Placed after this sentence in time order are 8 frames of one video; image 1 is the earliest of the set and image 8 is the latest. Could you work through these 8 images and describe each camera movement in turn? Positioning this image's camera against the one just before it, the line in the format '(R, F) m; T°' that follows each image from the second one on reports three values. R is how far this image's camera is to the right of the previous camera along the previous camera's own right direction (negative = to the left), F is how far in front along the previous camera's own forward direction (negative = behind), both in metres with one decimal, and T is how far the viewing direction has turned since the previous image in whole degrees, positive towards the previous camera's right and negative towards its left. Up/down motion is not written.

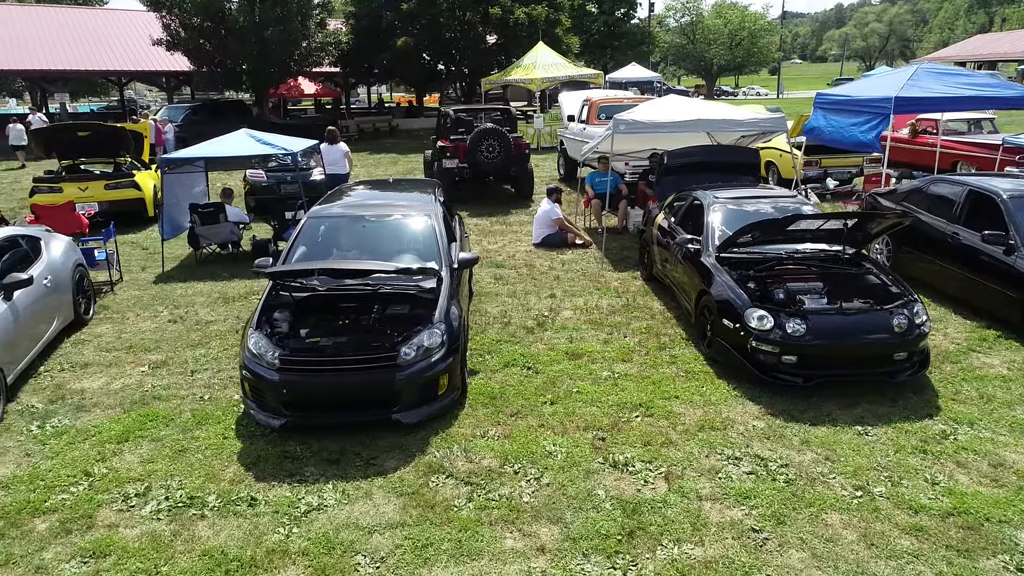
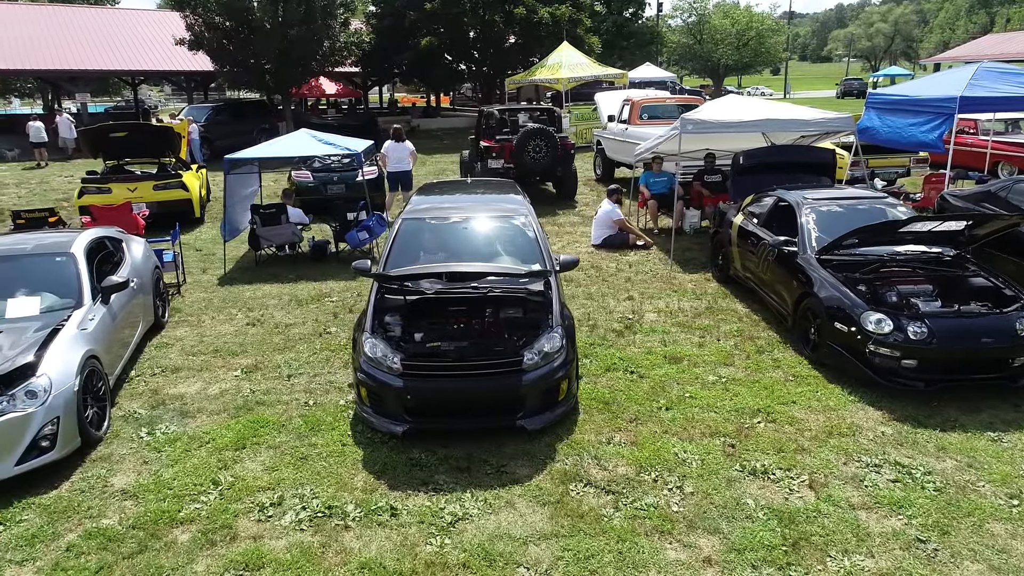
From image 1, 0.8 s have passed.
(-0.8, +0.1) m; 0°
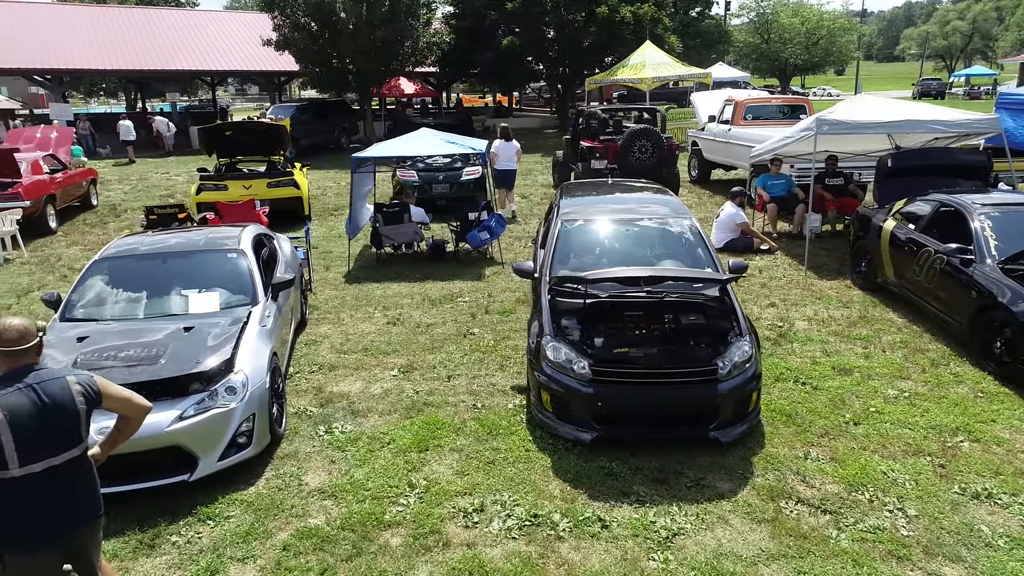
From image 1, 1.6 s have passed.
(-0.9, +0.1) m; -4°
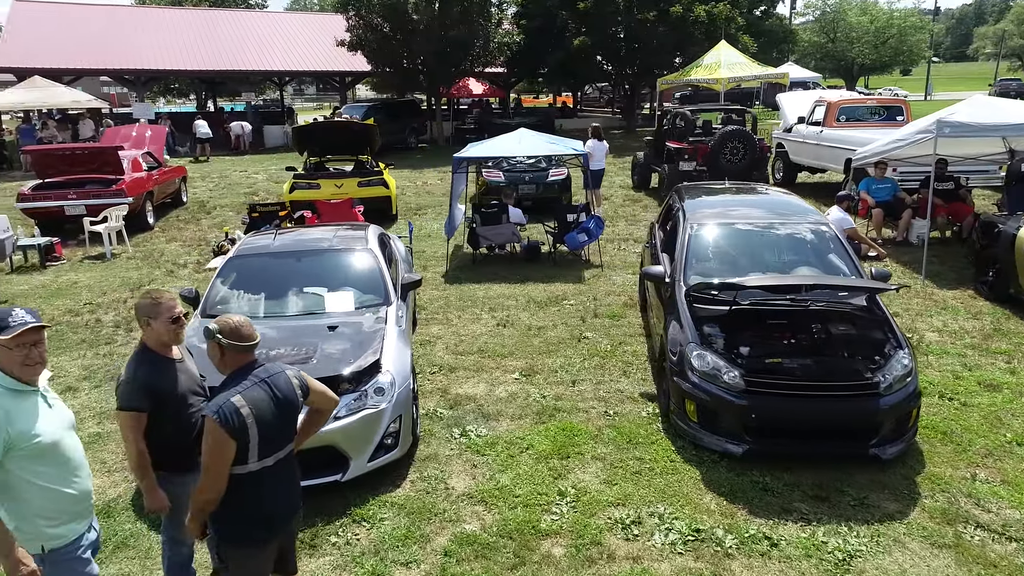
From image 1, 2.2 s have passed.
(-0.6, +0.1) m; -4°
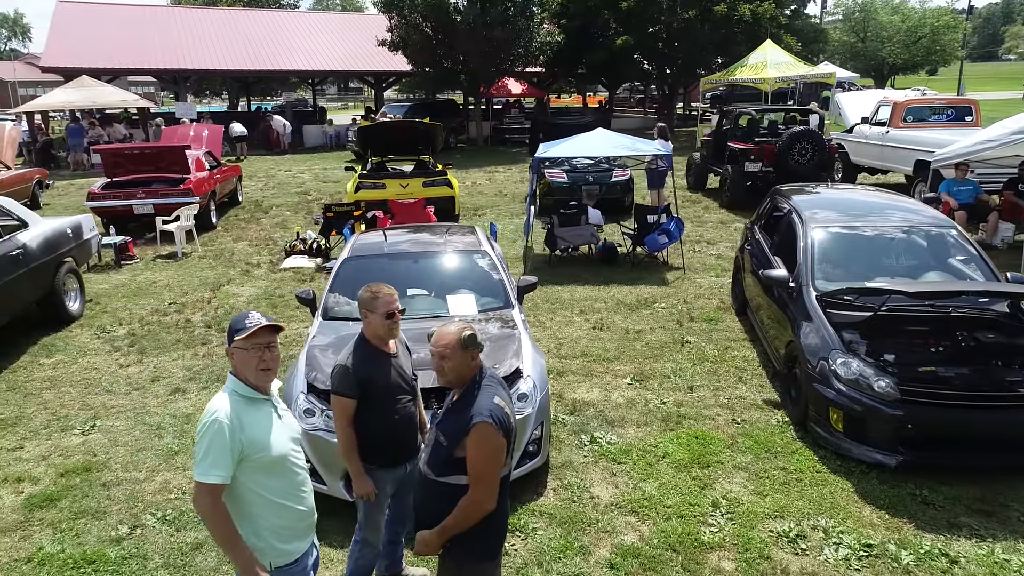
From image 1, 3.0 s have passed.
(-0.8, +0.1) m; -1°
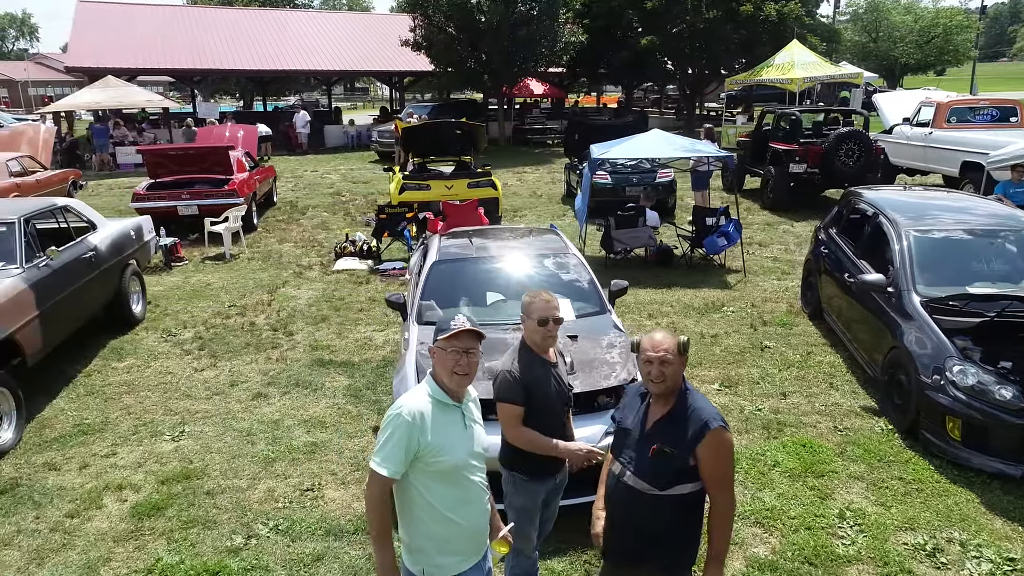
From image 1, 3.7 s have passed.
(-0.6, +0.1) m; 0°
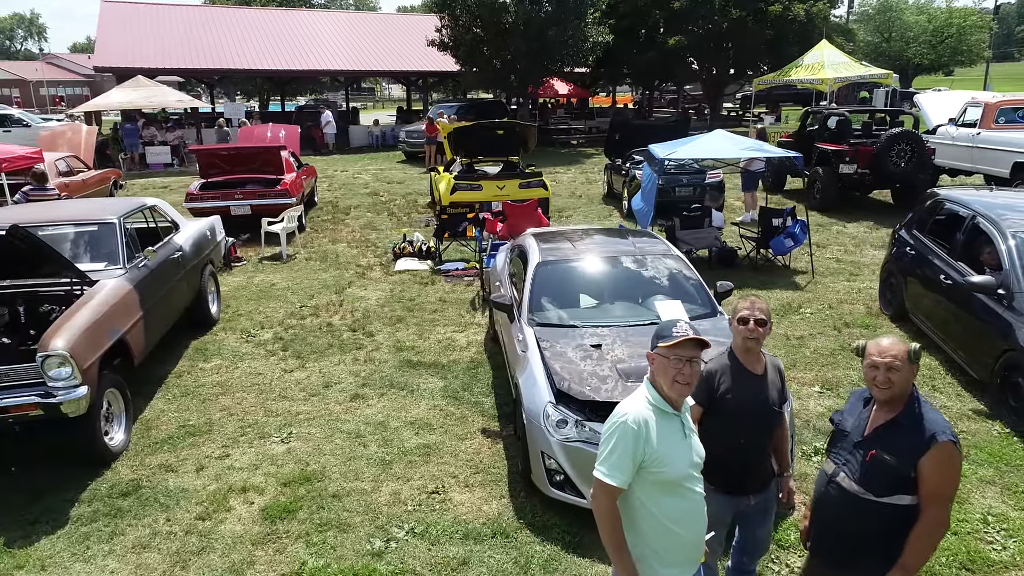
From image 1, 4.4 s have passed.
(-0.7, 0.0) m; 0°
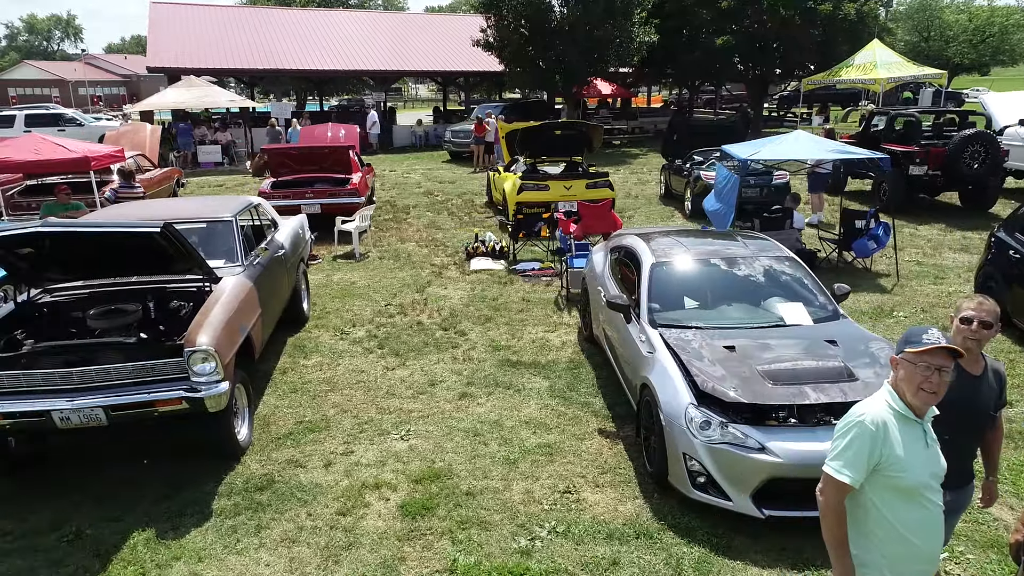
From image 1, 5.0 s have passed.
(-0.7, 0.0) m; -2°
